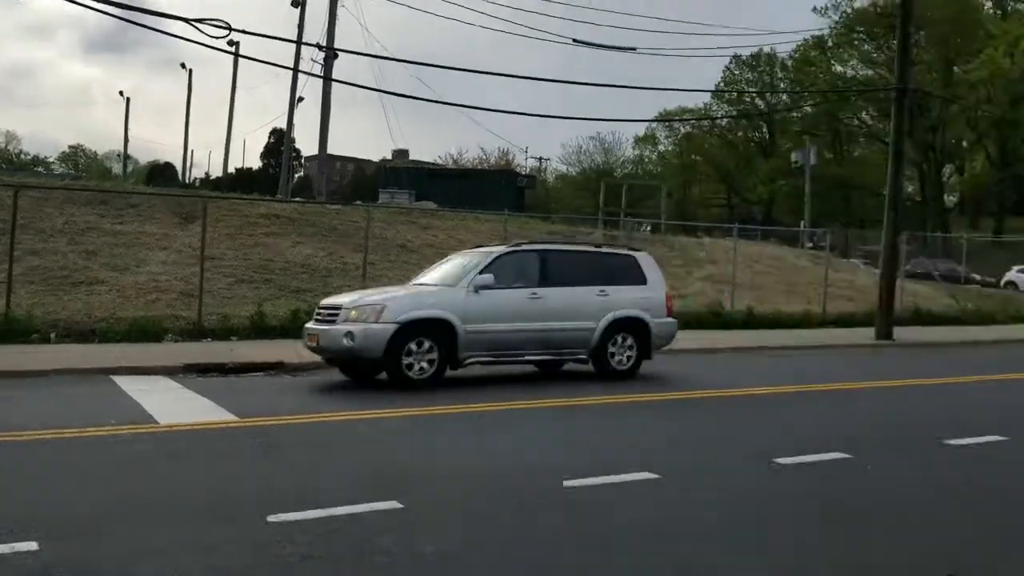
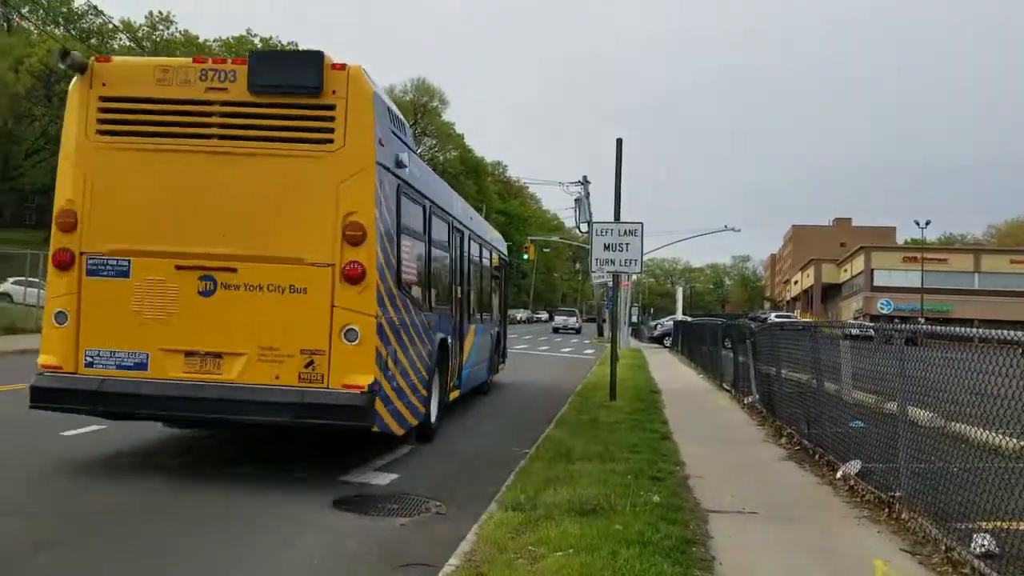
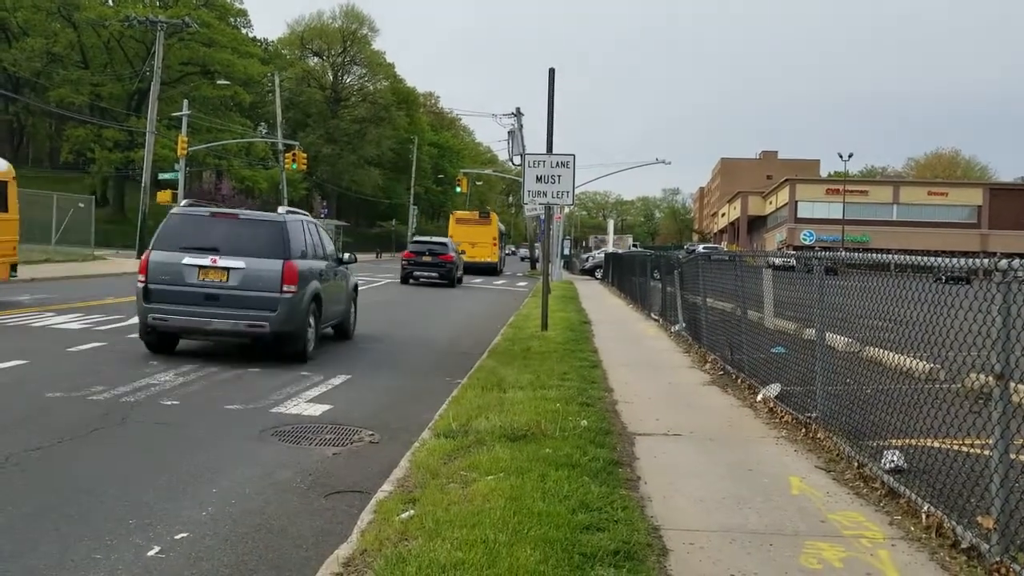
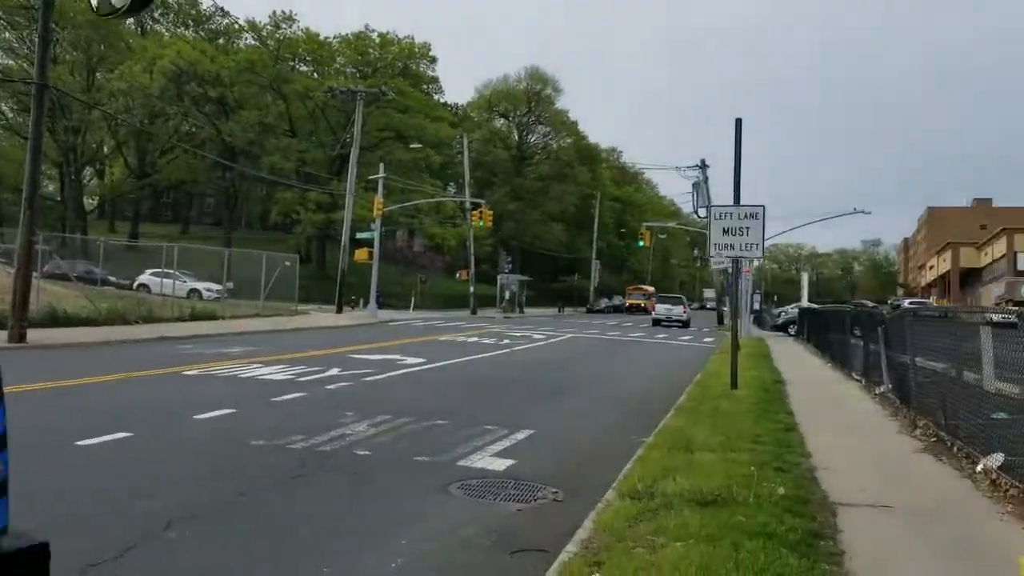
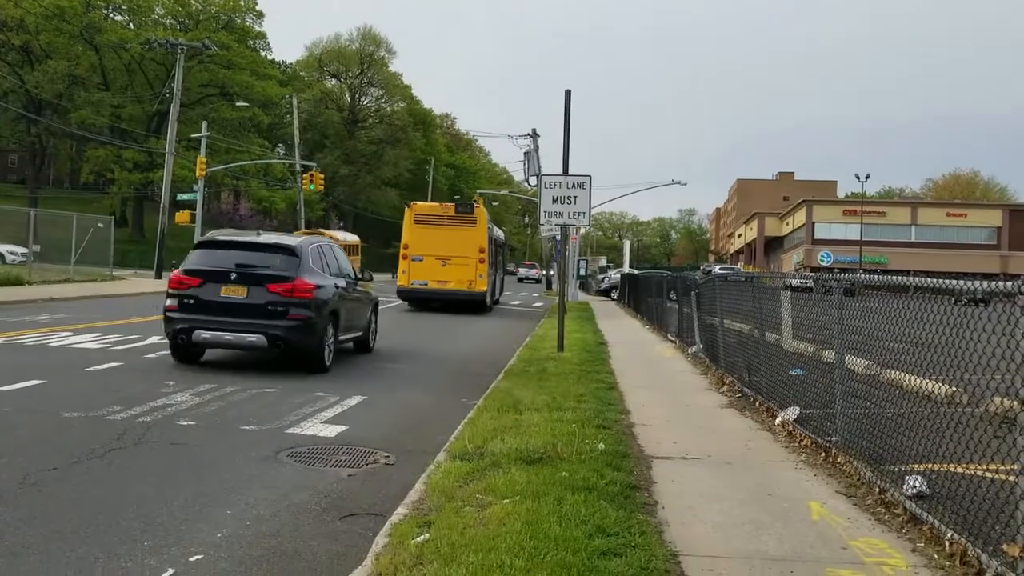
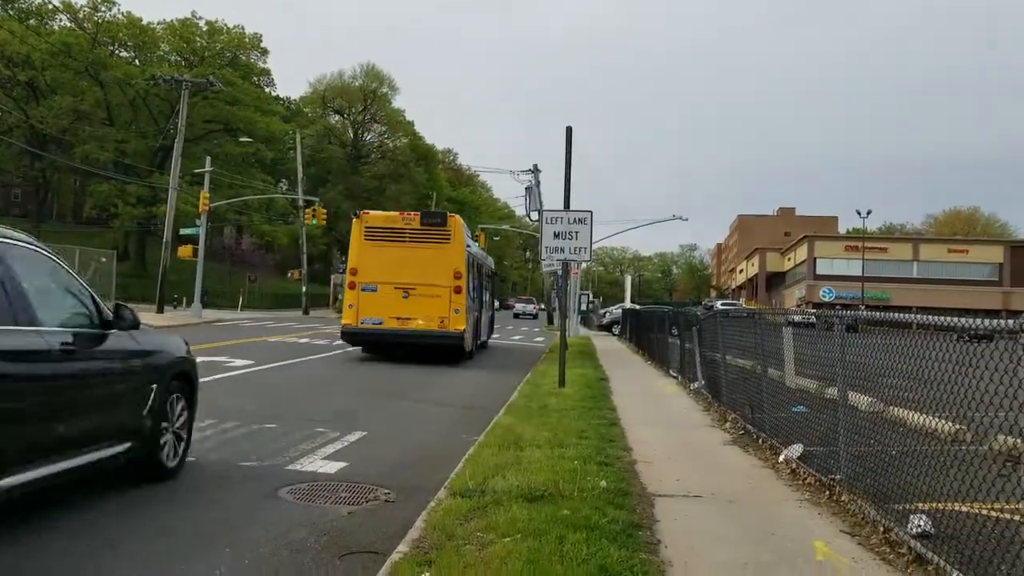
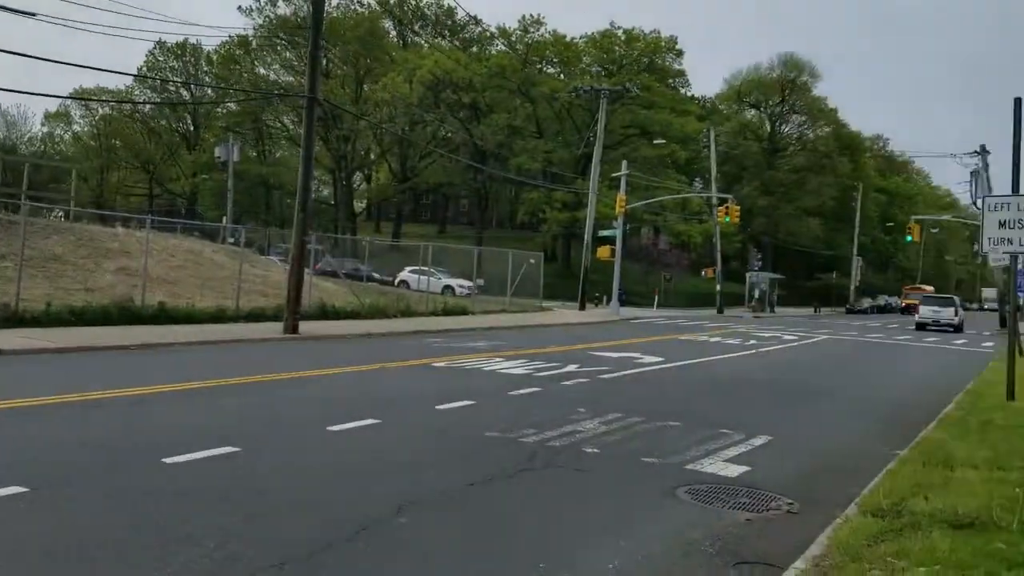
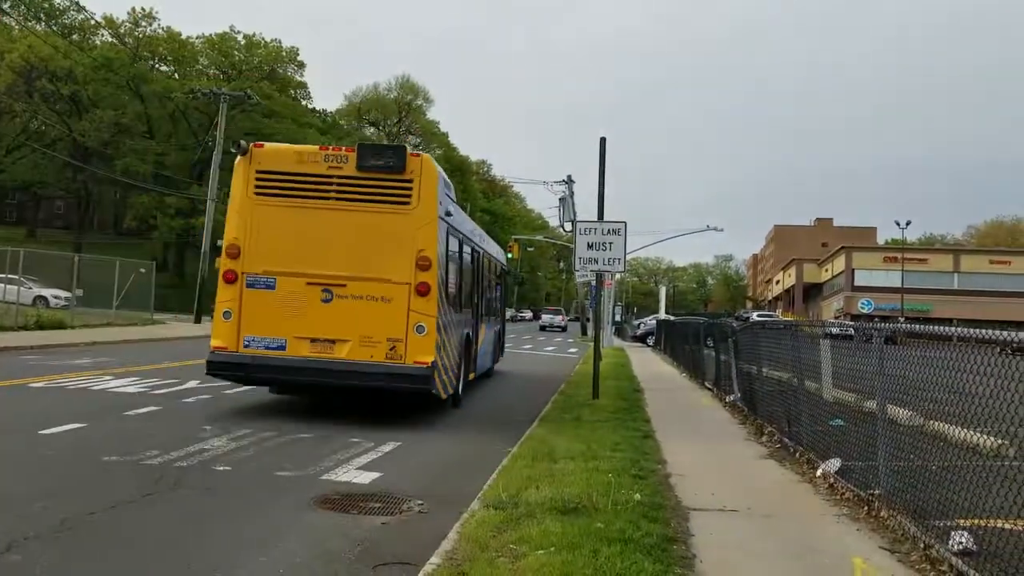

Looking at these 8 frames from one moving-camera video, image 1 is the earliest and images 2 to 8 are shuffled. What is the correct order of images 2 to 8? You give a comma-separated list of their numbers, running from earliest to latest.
7, 4, 2, 8, 6, 5, 3
